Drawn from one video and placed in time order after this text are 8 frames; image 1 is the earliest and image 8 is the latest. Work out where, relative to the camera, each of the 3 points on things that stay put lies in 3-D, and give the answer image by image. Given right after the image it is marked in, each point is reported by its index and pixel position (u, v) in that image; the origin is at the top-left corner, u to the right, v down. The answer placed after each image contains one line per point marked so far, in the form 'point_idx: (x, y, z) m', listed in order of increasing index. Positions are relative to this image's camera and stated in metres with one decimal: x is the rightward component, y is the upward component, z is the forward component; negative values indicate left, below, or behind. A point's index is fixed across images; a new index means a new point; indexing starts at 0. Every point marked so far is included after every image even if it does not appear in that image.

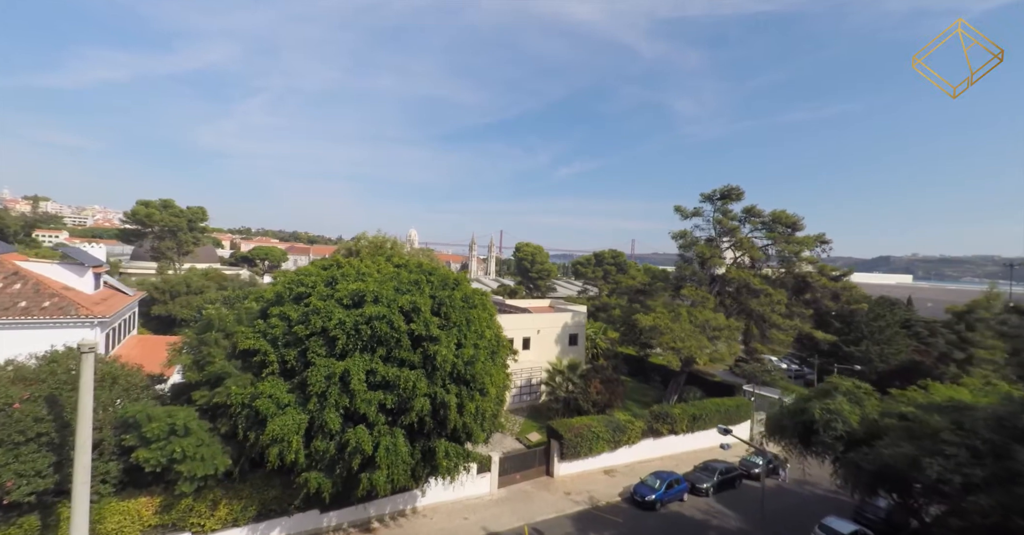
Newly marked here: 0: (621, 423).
0: (+3.6, -5.2, +14.2) m
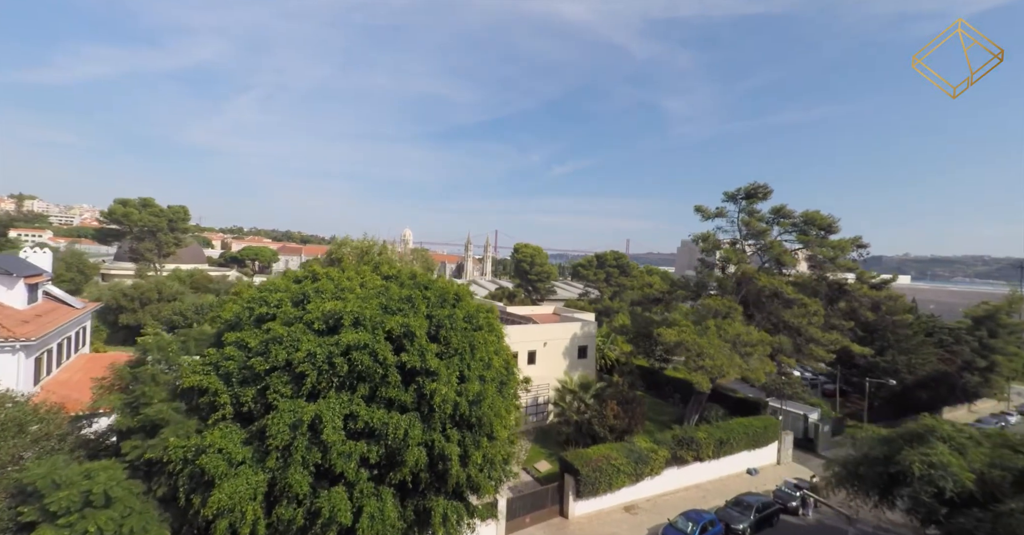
0: (+3.8, -5.4, +12.5) m
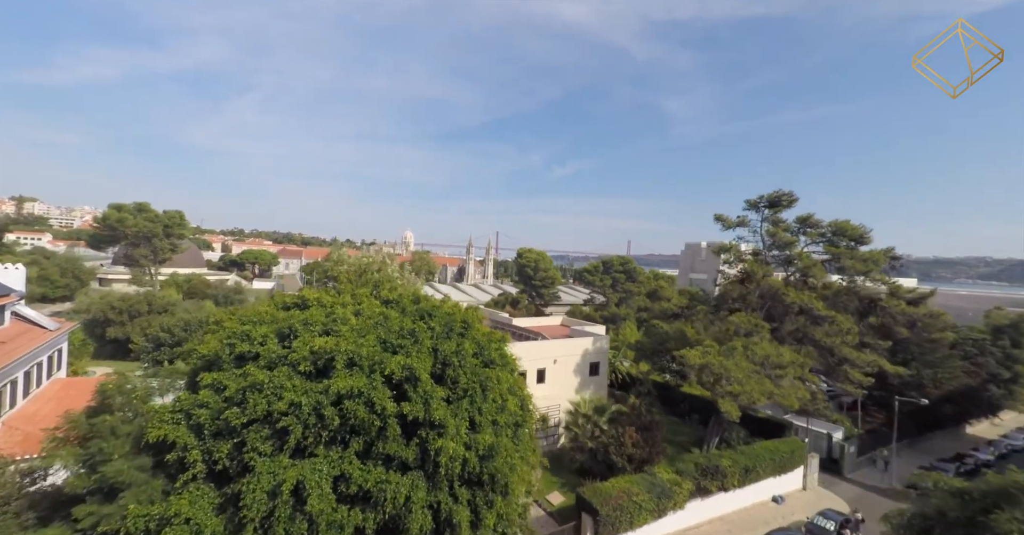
0: (+4.1, -5.9, +11.5) m
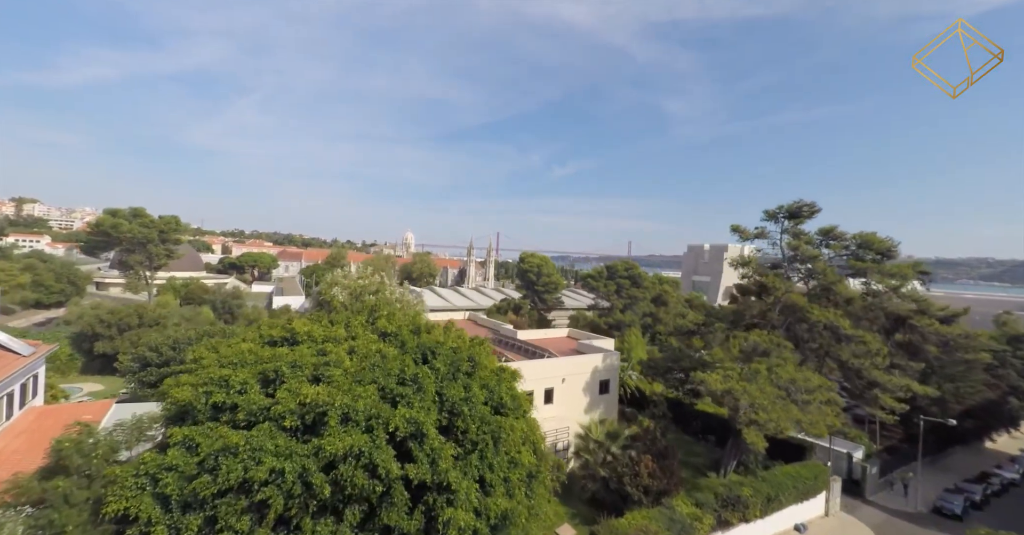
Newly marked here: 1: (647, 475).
0: (+4.4, -6.3, +10.7) m
1: (+3.7, -5.6, +11.6) m
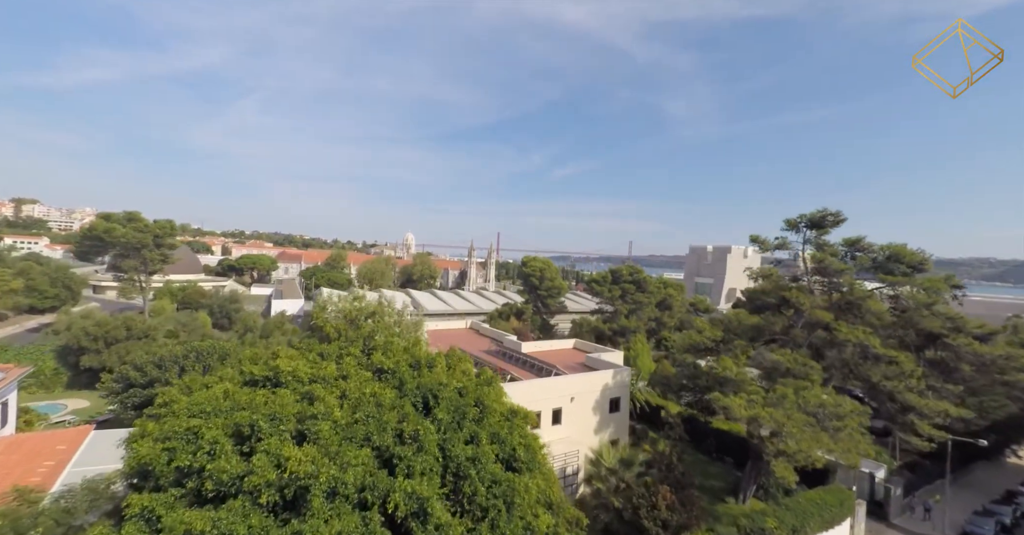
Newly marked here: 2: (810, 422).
0: (+4.6, -6.8, +9.9) m
1: (+3.9, -6.0, +10.8) m
2: (+7.4, -3.8, +10.5) m
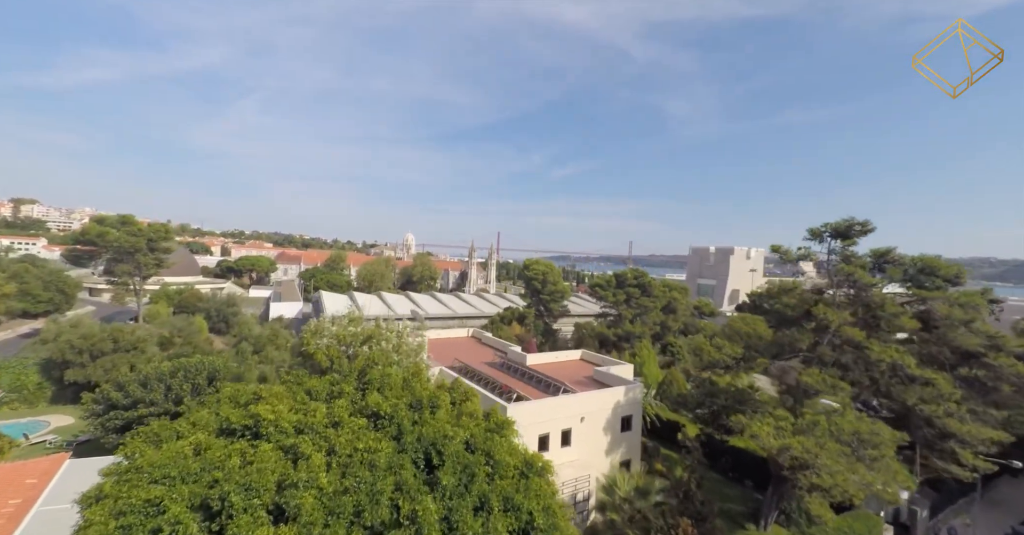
0: (+4.8, -7.1, +9.0) m
1: (+4.1, -6.4, +10.0) m
2: (+7.6, -4.2, +9.7) m
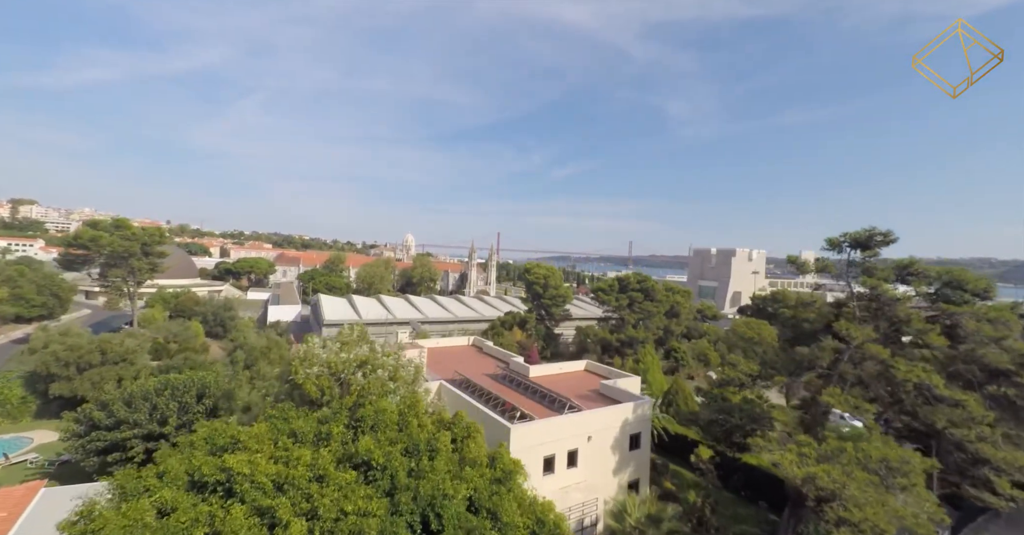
0: (+4.9, -7.5, +8.4) m
1: (+4.2, -6.8, +9.3) m
2: (+7.7, -4.6, +9.1) m
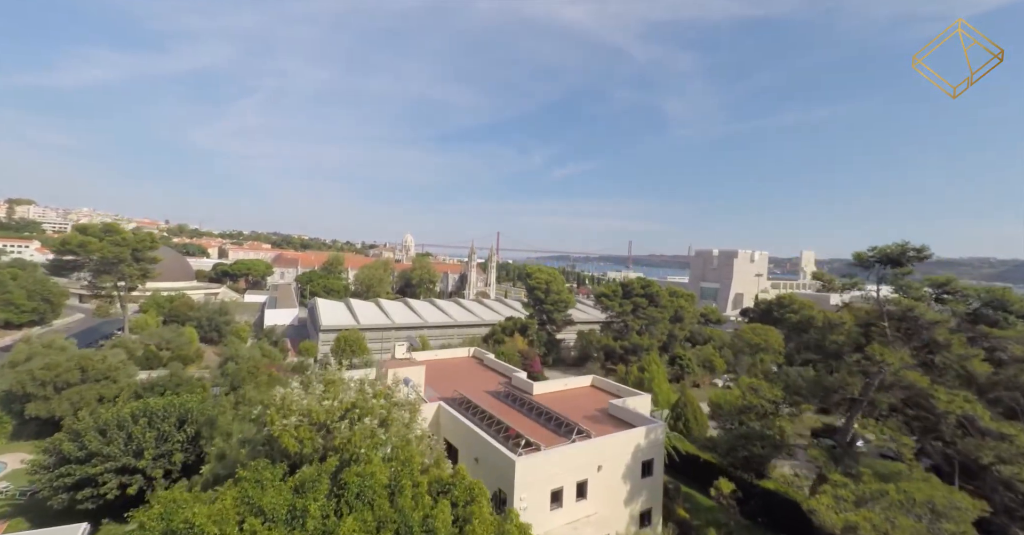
0: (+5.0, -8.0, +7.5) m
1: (+4.3, -7.2, +8.4) m
2: (+7.8, -5.0, +8.2) m
